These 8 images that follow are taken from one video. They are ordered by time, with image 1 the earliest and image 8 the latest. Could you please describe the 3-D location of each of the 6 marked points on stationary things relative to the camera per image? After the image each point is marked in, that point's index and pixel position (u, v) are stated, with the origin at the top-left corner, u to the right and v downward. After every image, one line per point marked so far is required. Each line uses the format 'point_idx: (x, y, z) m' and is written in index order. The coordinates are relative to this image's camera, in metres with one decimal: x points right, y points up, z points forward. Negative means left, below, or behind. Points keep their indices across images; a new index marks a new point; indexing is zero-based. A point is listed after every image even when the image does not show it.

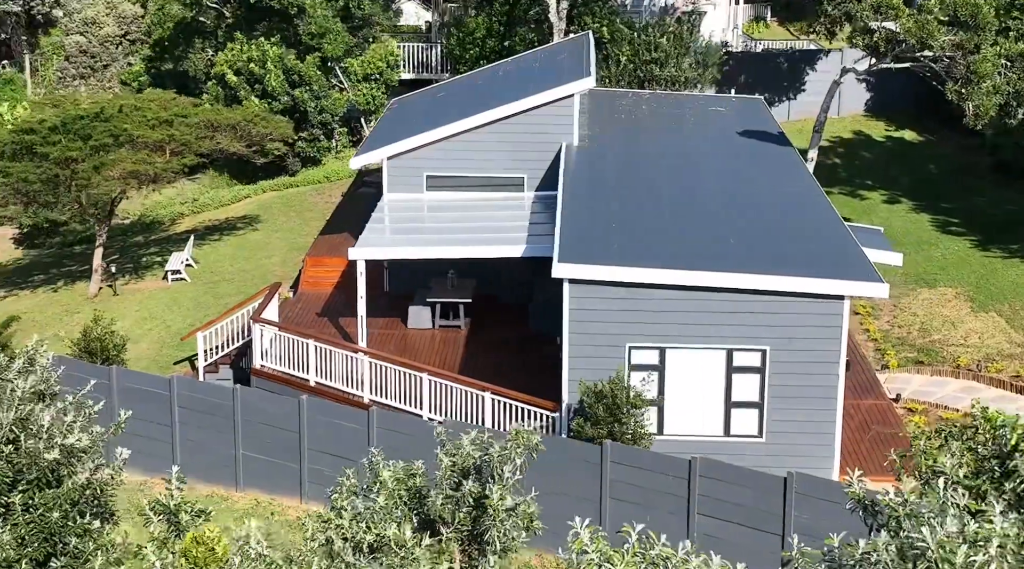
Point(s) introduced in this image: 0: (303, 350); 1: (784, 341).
0: (-3.1, -1.0, +19.3) m
1: (+3.2, -0.7, +15.1) m
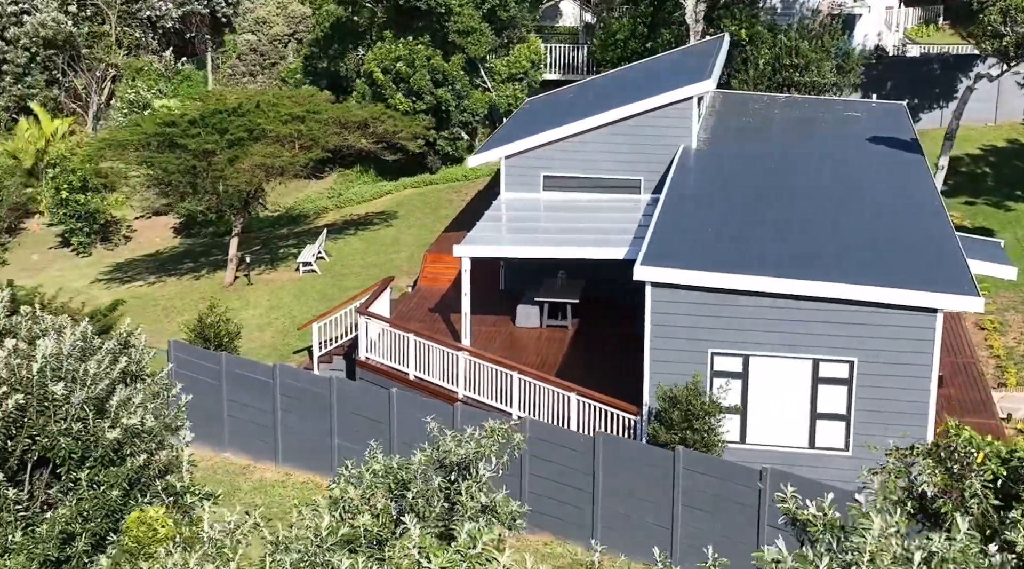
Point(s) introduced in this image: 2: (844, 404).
0: (-1.6, -0.9, +19.6) m
1: (+4.1, -0.8, +14.6) m
2: (+3.8, -1.4, +14.9) m
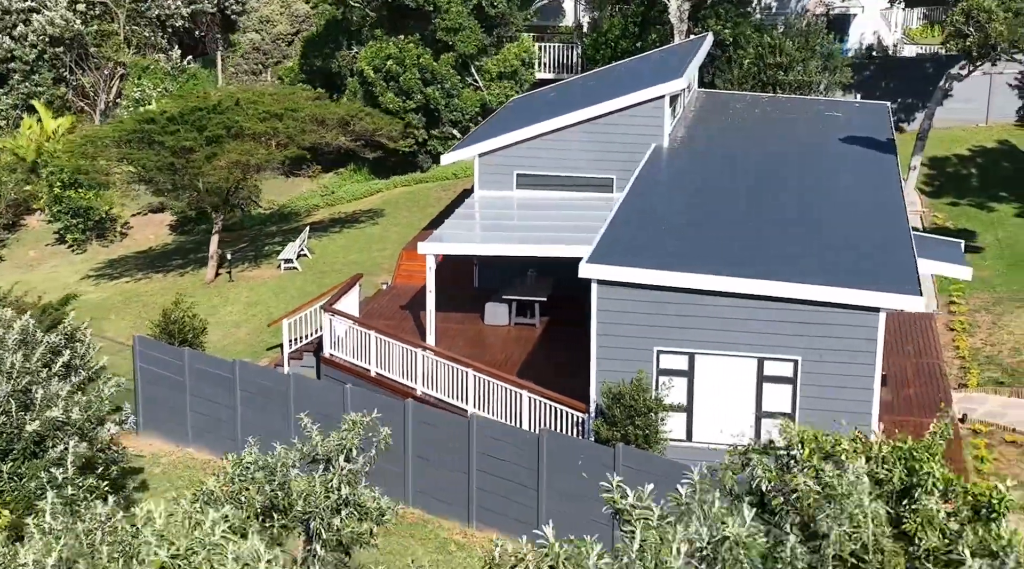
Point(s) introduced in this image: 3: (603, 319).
0: (-2.2, -0.9, +19.6) m
1: (+3.4, -0.8, +14.6) m
2: (+3.2, -1.3, +14.9) m
3: (+1.1, -0.4, +15.2) m
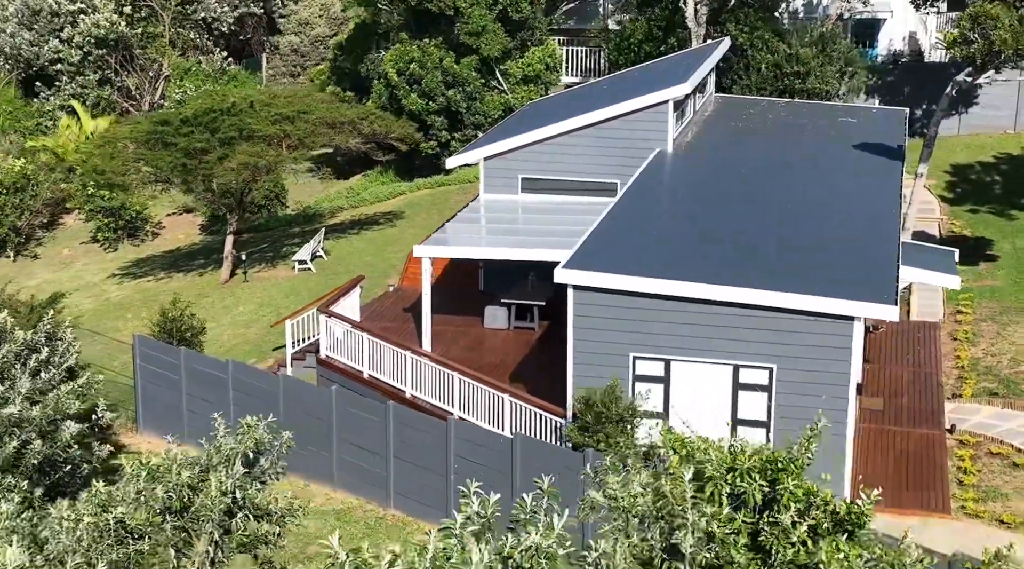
0: (-2.3, -0.9, +19.7) m
1: (+3.1, -0.8, +14.5) m
2: (+2.9, -1.4, +14.8) m
3: (+0.8, -0.5, +15.2) m
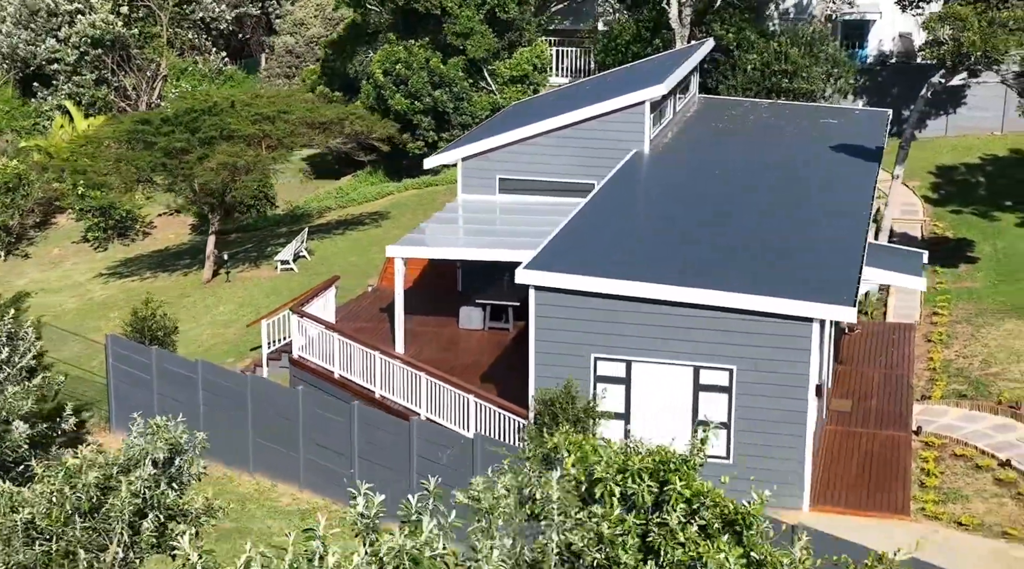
0: (-2.8, -0.9, +19.7) m
1: (+2.7, -0.9, +14.5) m
2: (+2.4, -1.4, +14.8) m
3: (+0.3, -0.5, +15.2) m
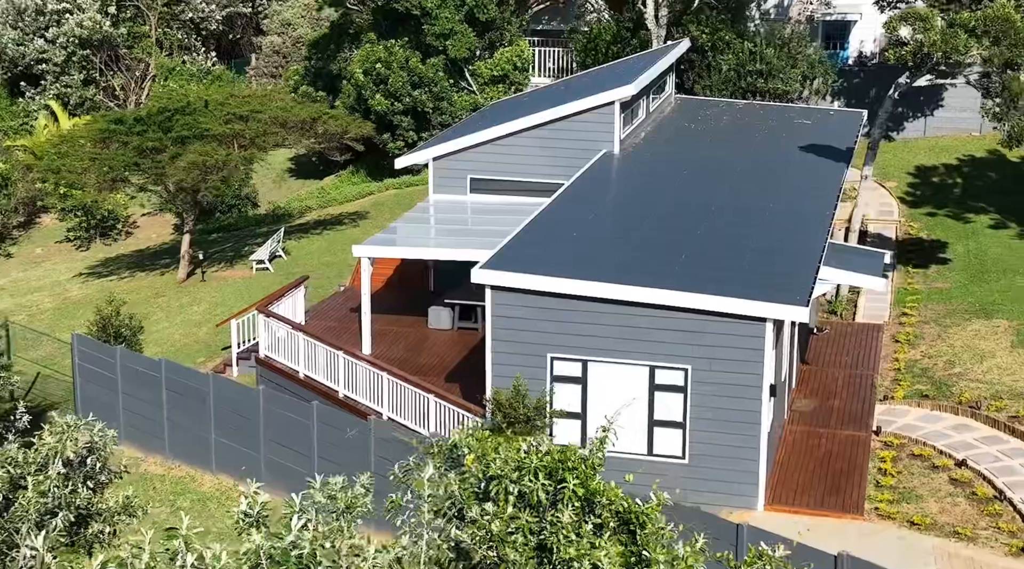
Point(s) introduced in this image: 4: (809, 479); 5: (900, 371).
0: (-3.3, -0.9, +19.7) m
1: (+2.2, -0.9, +14.5) m
2: (+1.9, -1.4, +14.8) m
3: (-0.2, -0.5, +15.2) m
4: (+3.6, -2.3, +15.5) m
5: (+5.9, -1.3, +19.7) m
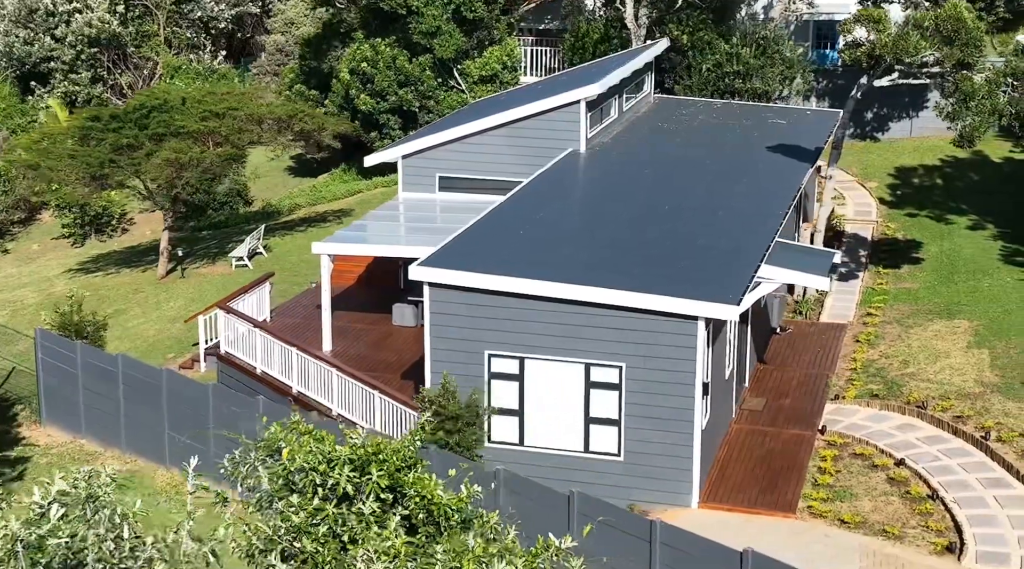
0: (-4.0, -0.8, +19.9) m
1: (+1.4, -0.8, +14.6) m
2: (+1.2, -1.4, +14.9) m
3: (-0.9, -0.4, +15.3) m
4: (+2.8, -2.3, +15.6) m
5: (+5.2, -1.3, +19.7) m
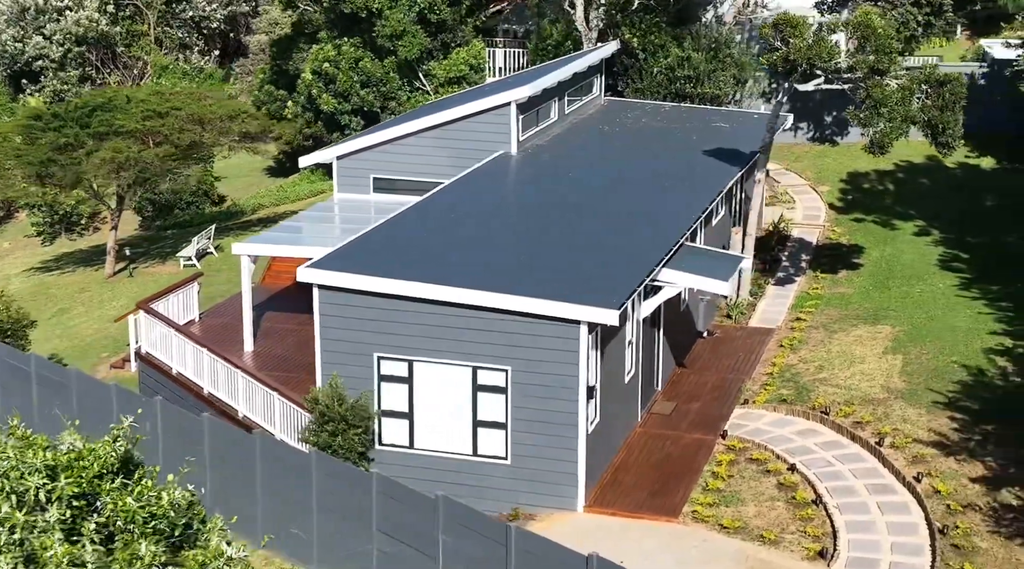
0: (-5.2, -0.8, +19.9) m
1: (+0.2, -0.9, +14.6) m
2: (-0.1, -1.5, +14.9) m
3: (-2.2, -0.5, +15.3) m
4: (+1.5, -2.4, +15.6) m
5: (+4.0, -1.4, +19.7) m
